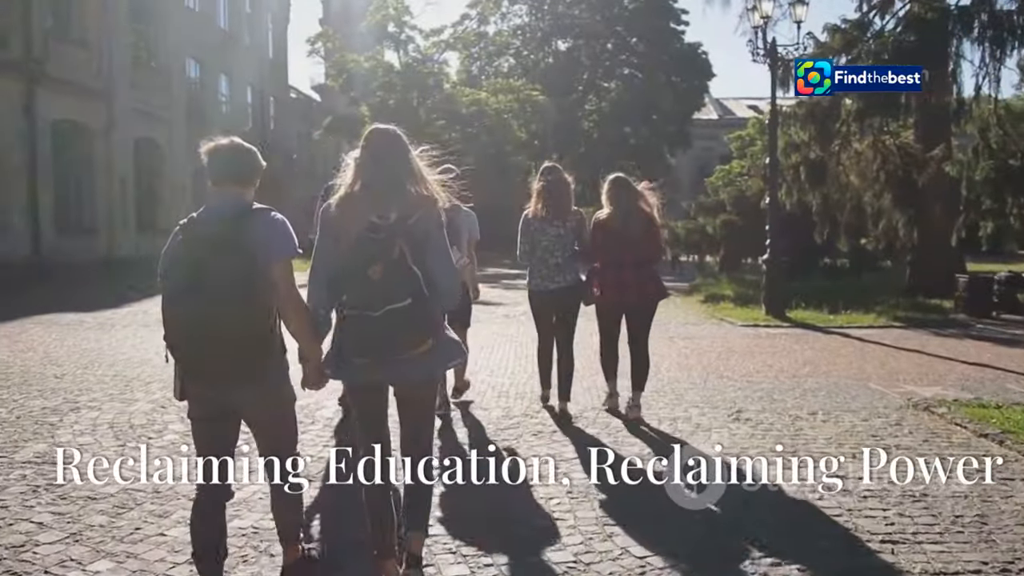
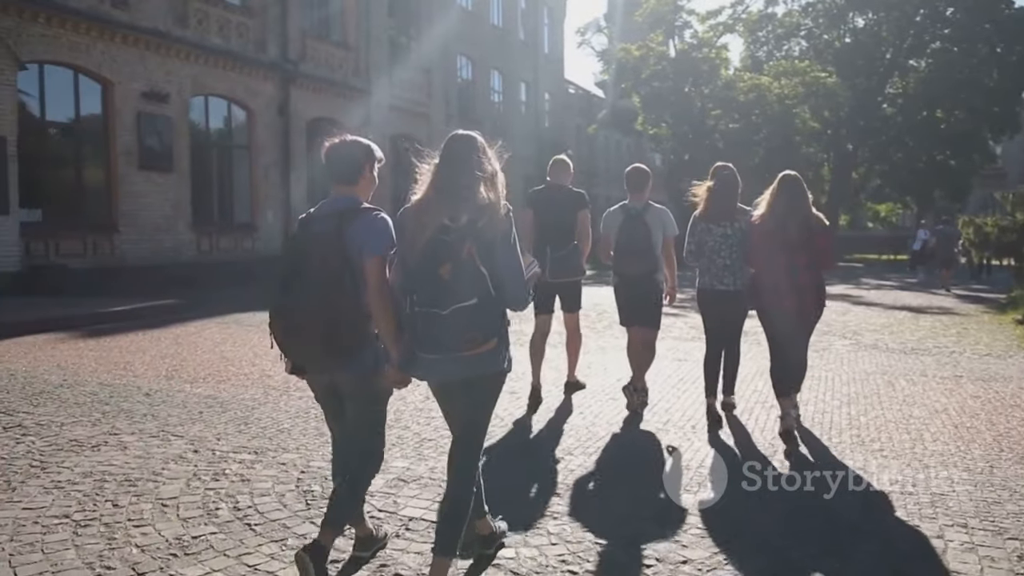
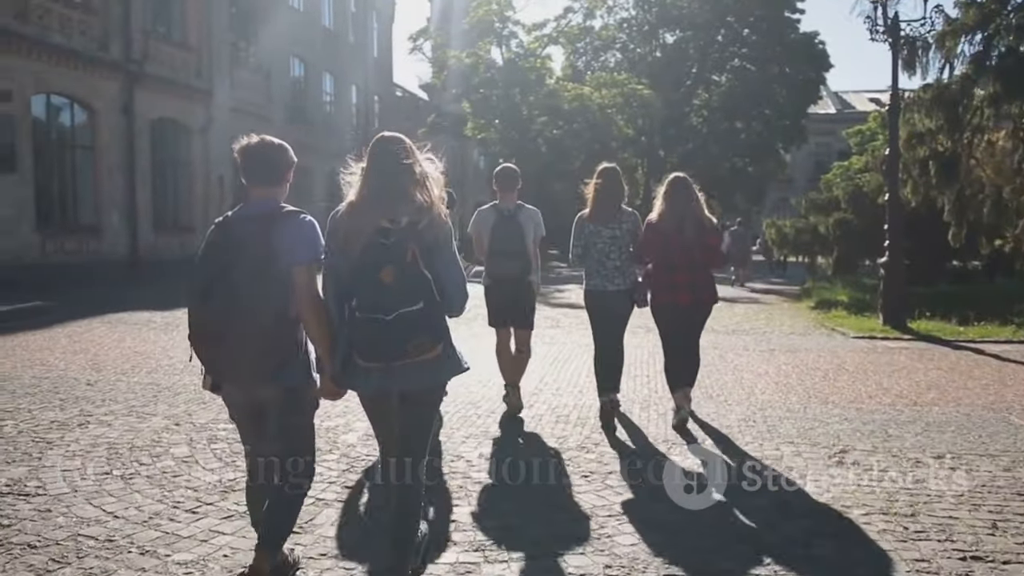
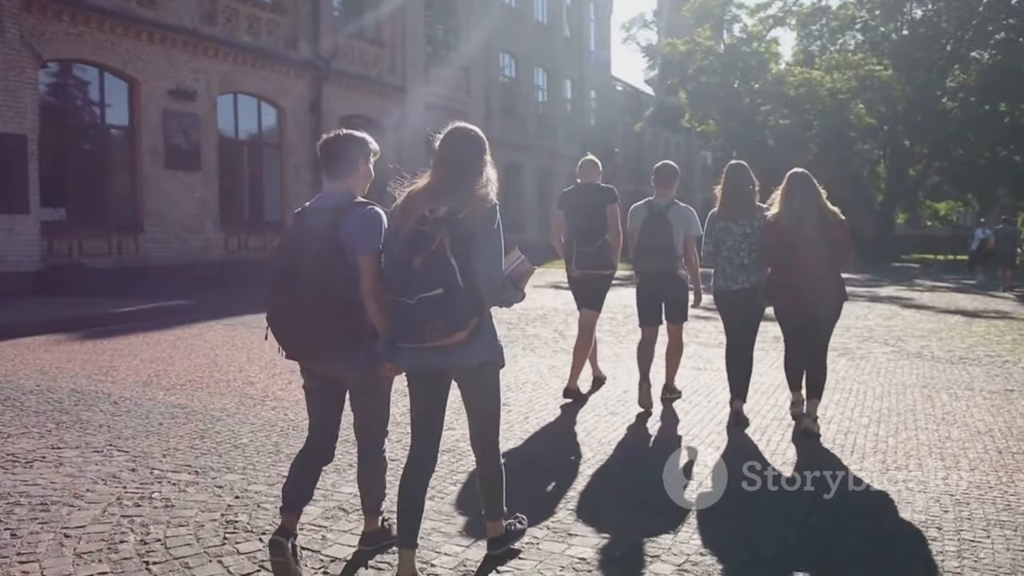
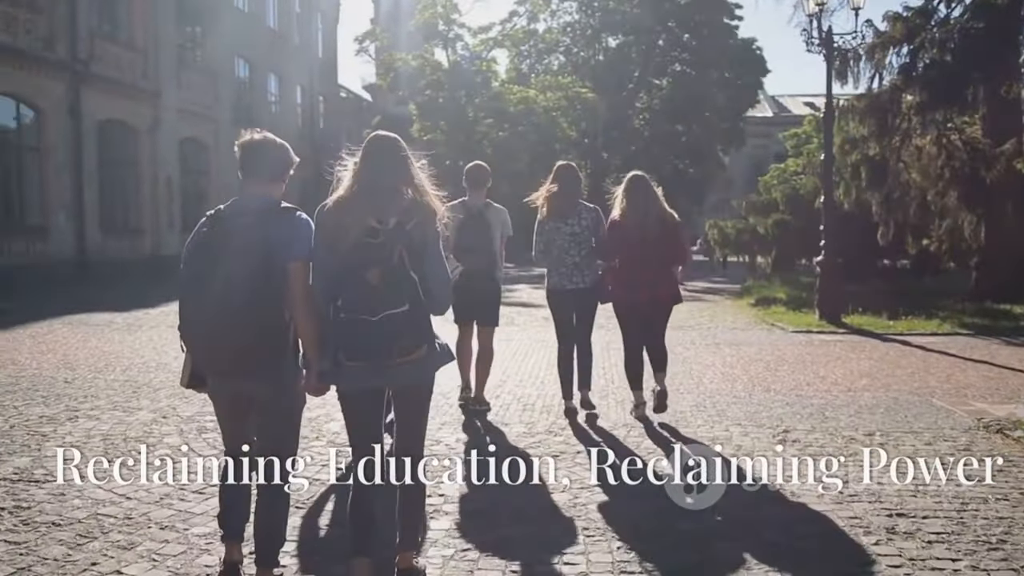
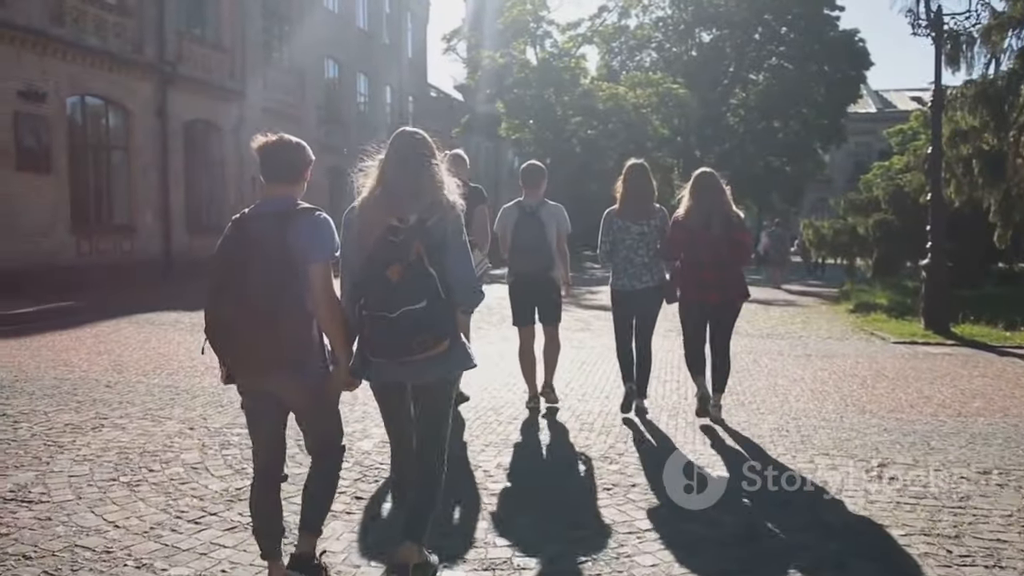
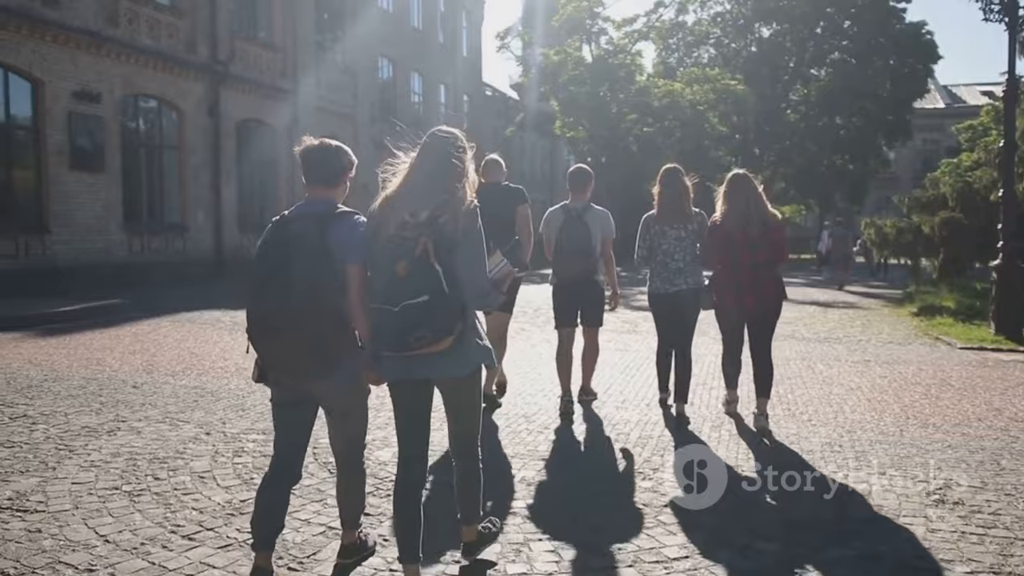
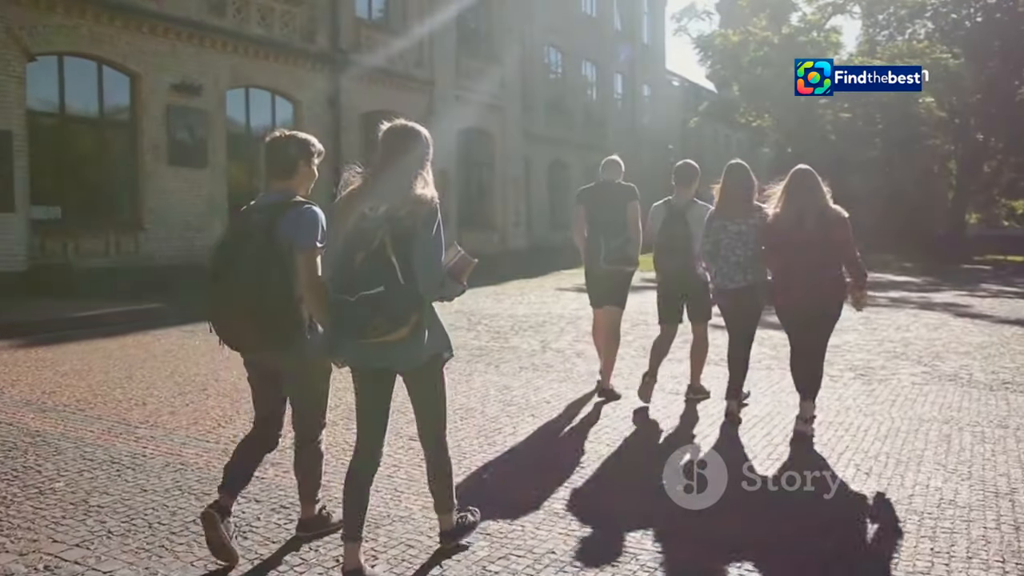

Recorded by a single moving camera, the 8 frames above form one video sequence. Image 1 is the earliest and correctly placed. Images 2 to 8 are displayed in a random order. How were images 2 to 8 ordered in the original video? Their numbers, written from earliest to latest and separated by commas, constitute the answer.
5, 3, 6, 7, 2, 4, 8
